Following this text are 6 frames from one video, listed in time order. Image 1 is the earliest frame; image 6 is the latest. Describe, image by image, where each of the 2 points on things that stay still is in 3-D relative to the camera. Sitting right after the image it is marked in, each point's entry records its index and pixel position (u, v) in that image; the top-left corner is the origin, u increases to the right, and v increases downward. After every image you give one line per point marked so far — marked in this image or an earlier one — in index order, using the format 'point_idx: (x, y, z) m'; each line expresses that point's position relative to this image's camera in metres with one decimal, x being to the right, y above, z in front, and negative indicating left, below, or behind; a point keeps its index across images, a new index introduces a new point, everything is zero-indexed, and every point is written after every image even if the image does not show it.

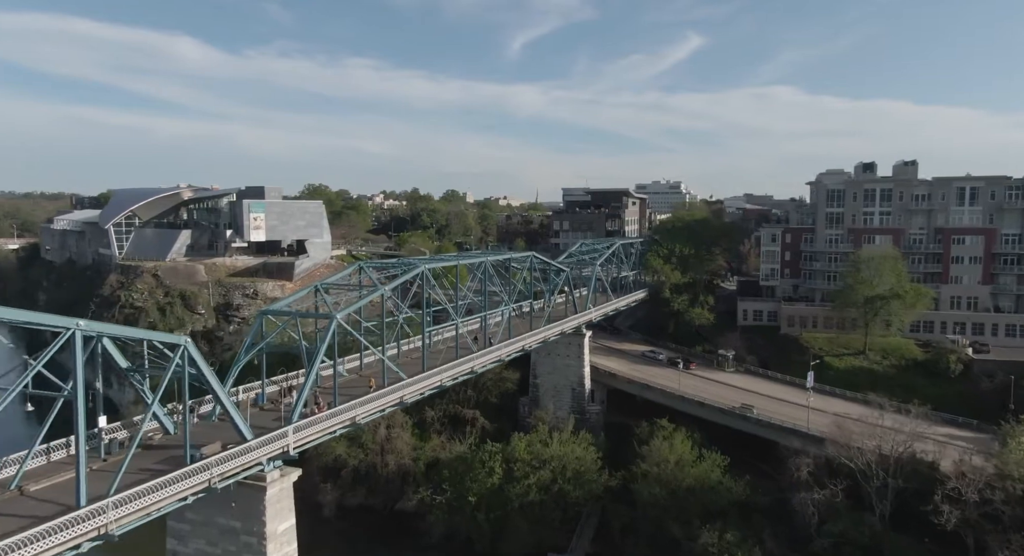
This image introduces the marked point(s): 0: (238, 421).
0: (-5.1, -2.7, +12.1) m
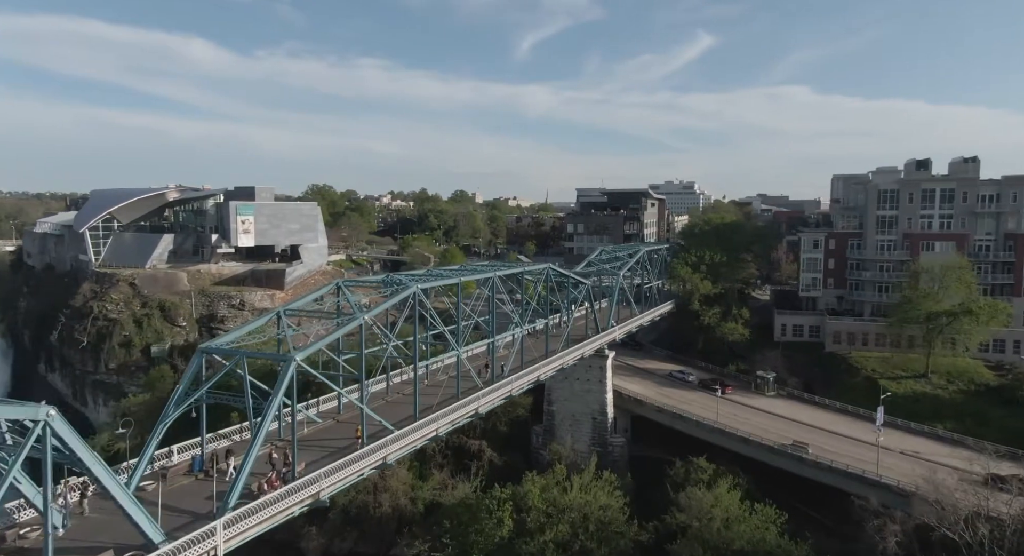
0: (-4.8, -3.1, +8.5) m
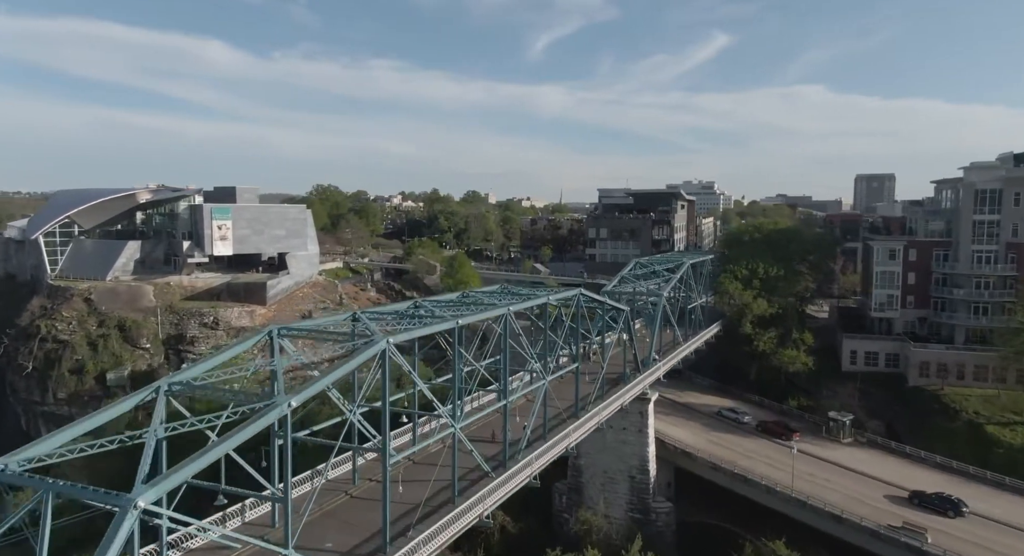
0: (-4.6, -3.8, +3.4) m
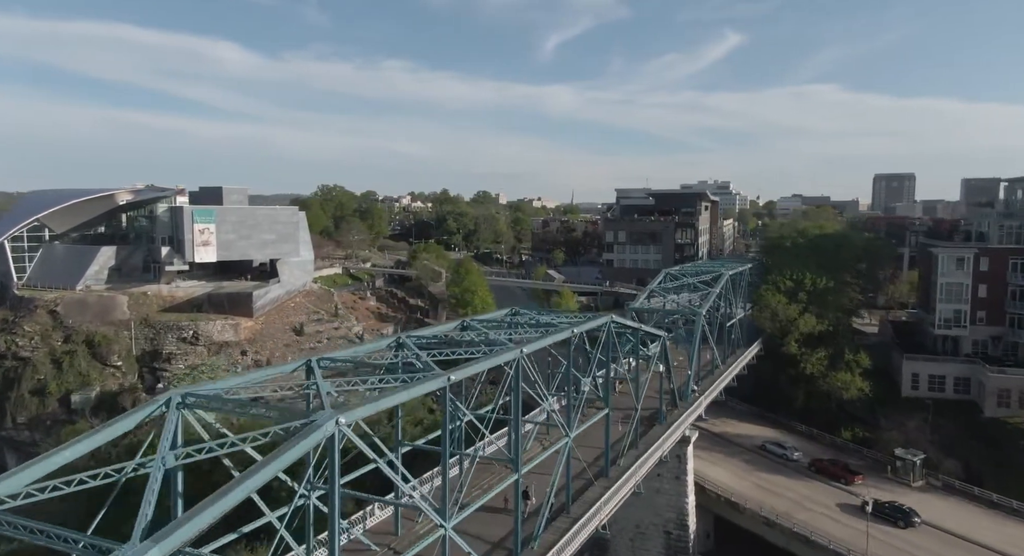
0: (-4.6, -4.2, +0.2) m
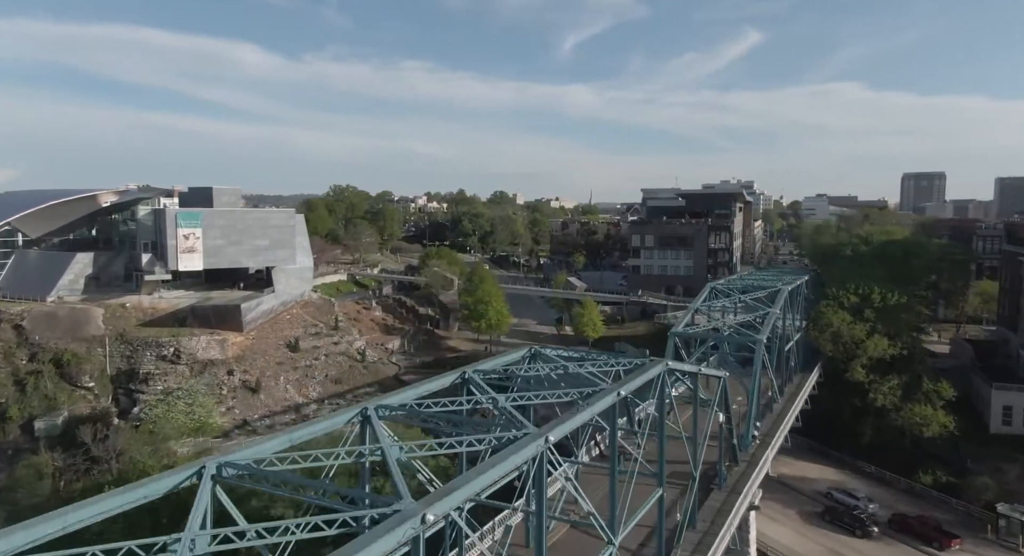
0: (-4.6, -4.7, -3.0) m
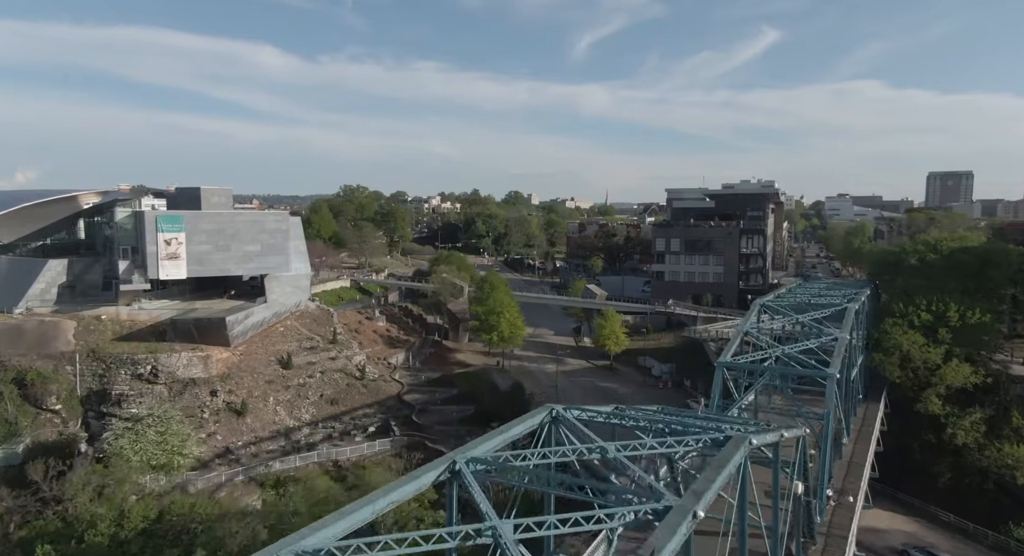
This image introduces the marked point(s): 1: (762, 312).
0: (-4.8, -5.0, -5.7) m
1: (+6.2, -0.8, +16.5) m
